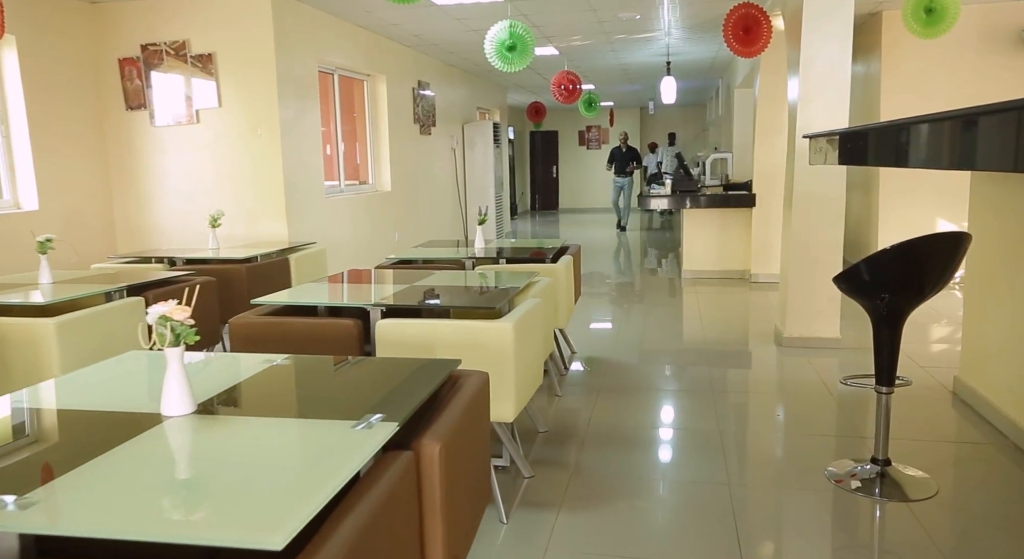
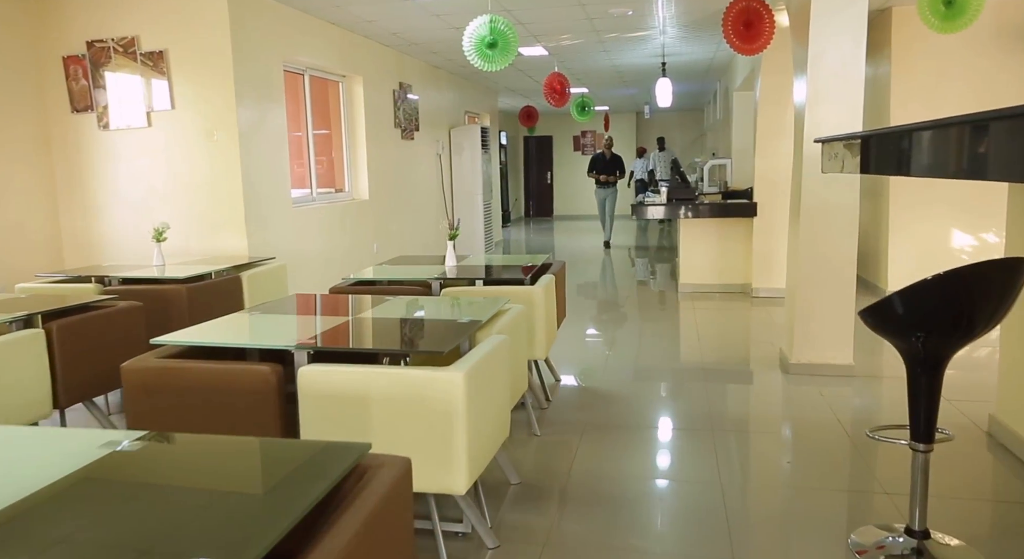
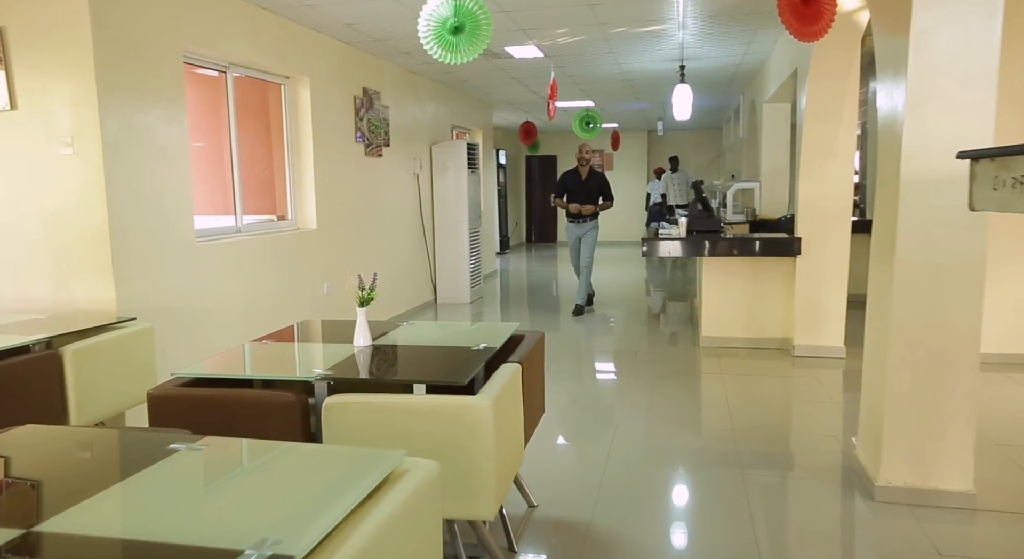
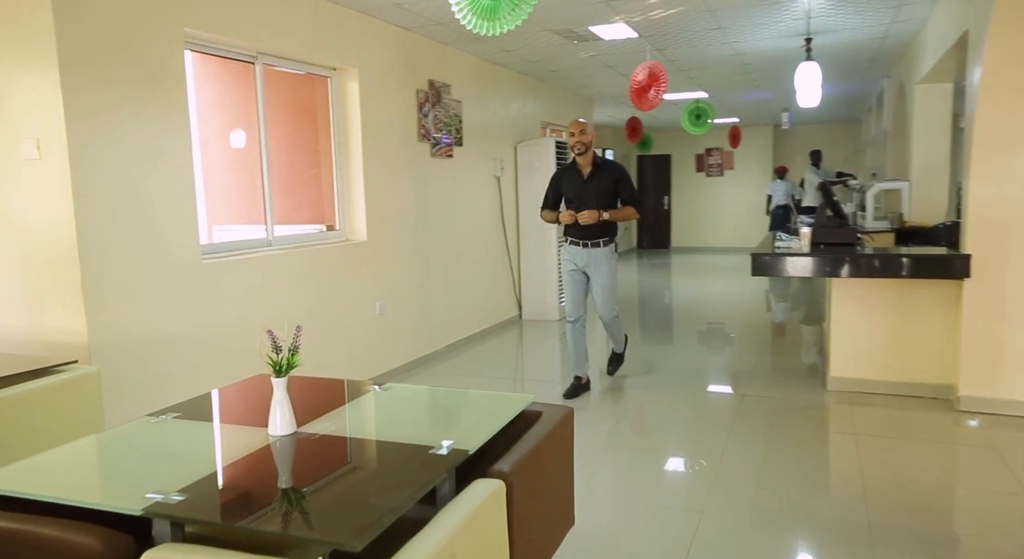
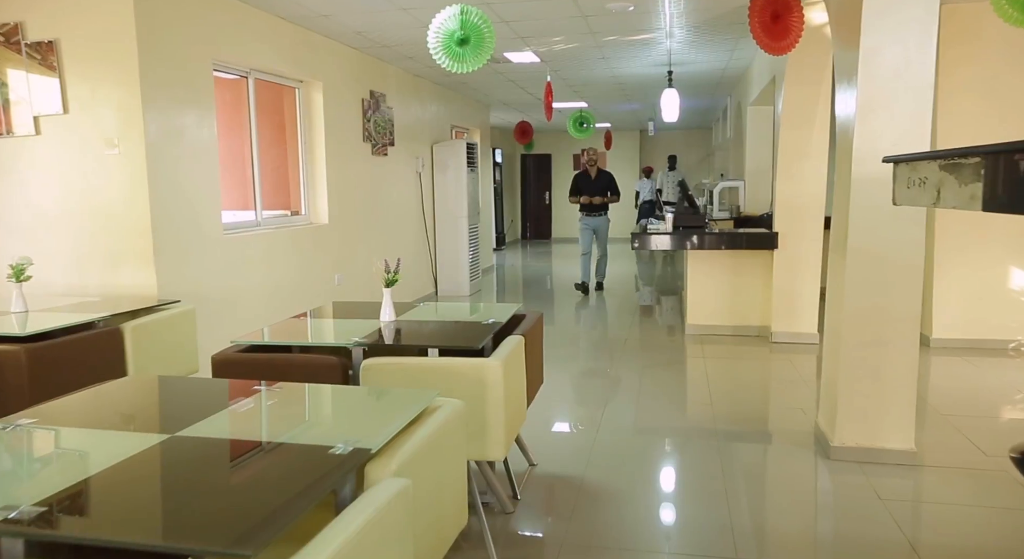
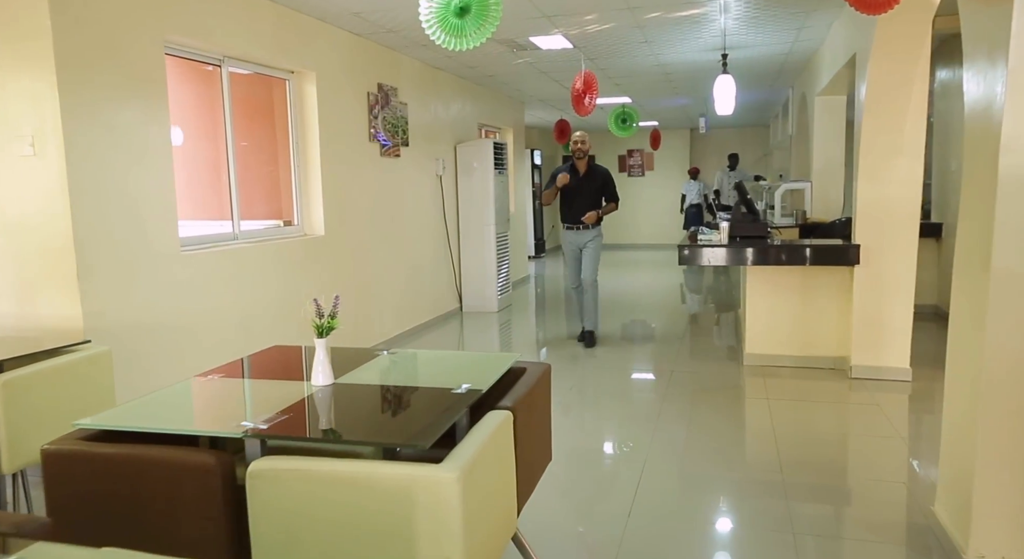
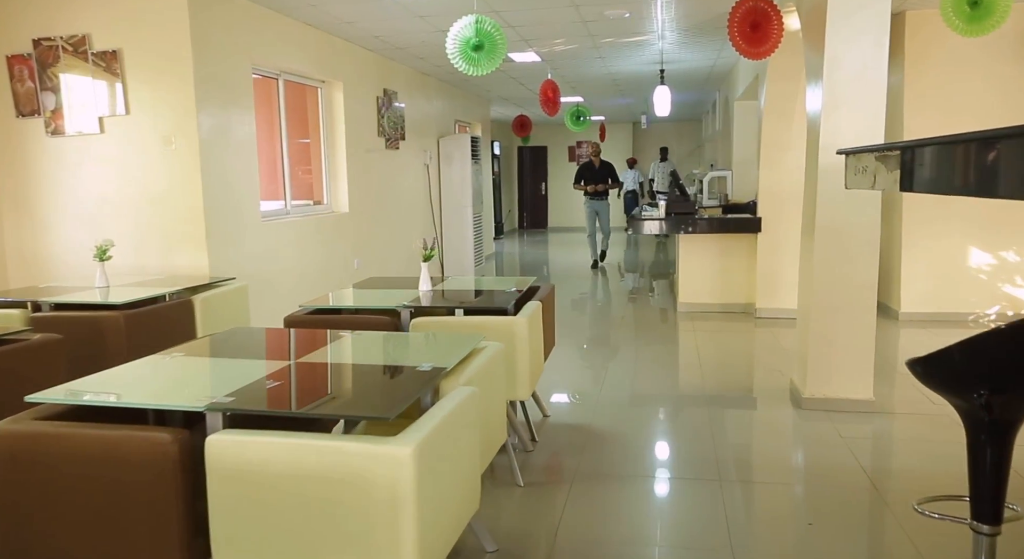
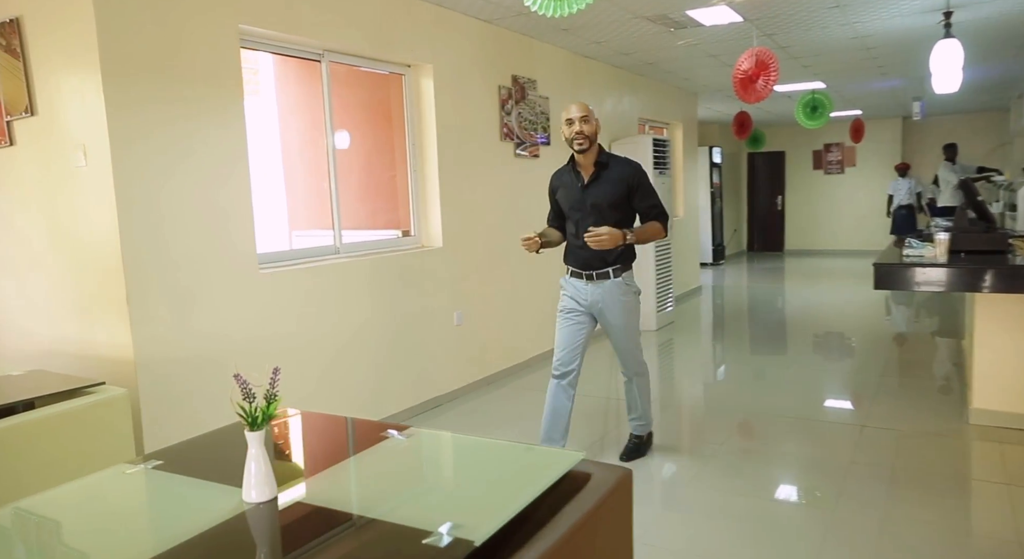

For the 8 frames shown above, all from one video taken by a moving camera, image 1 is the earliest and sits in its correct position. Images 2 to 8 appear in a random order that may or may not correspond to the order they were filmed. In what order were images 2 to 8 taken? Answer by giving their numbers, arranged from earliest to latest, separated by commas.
2, 7, 5, 3, 6, 4, 8
